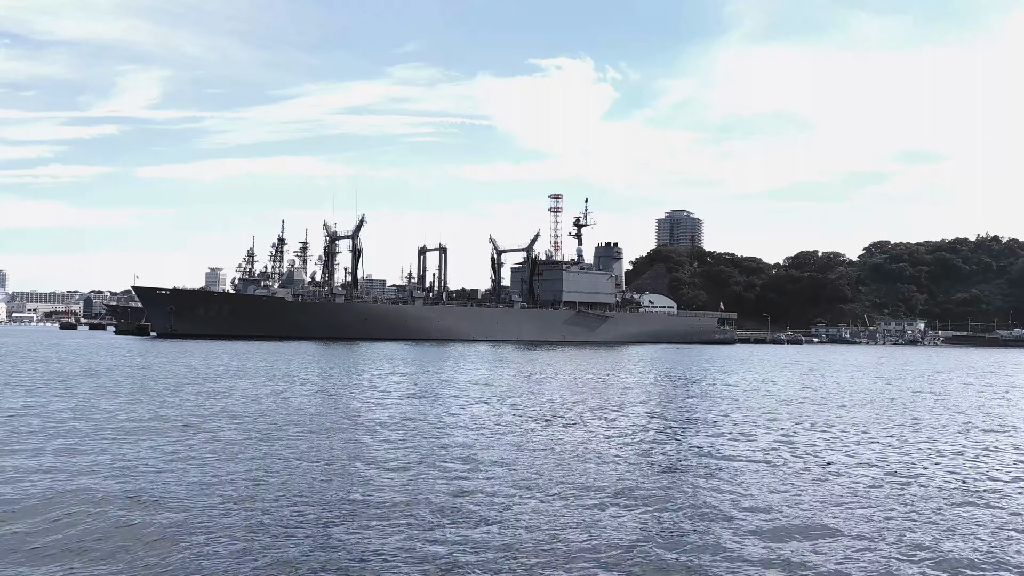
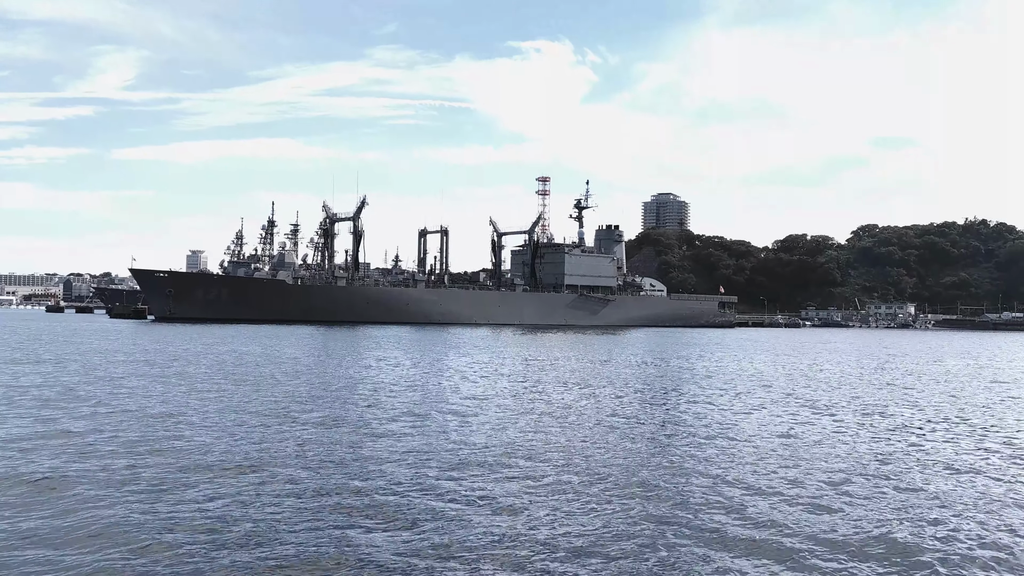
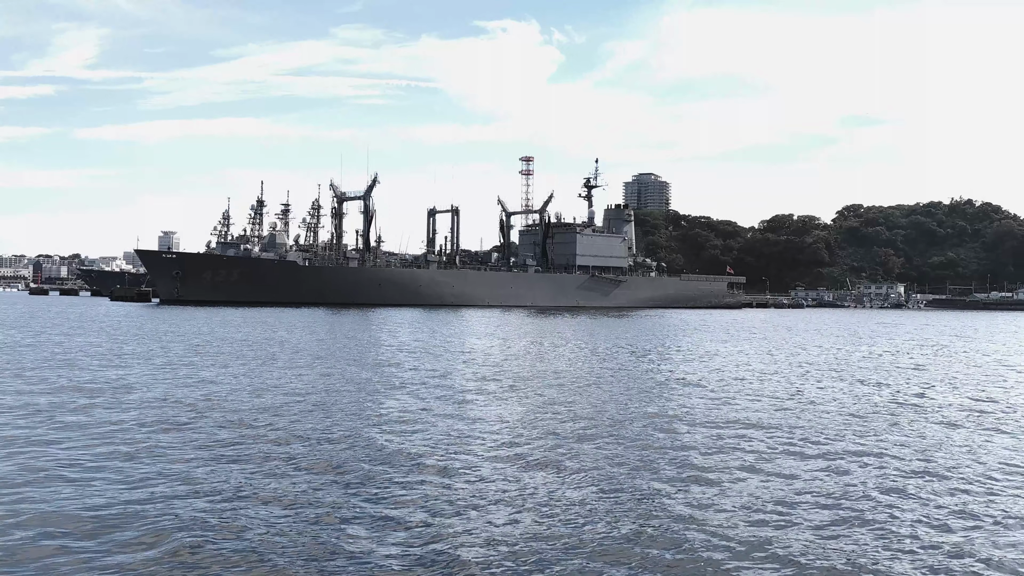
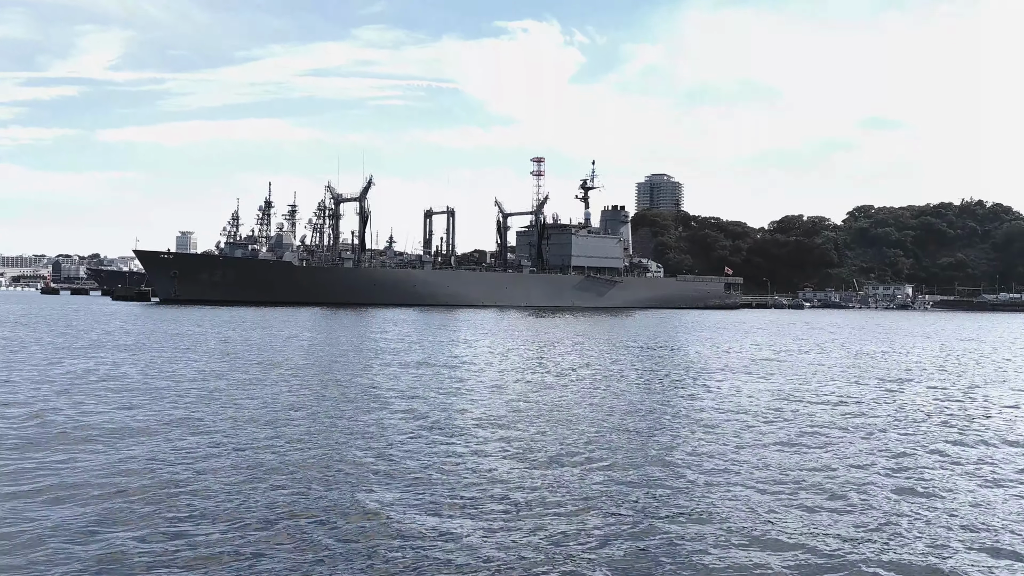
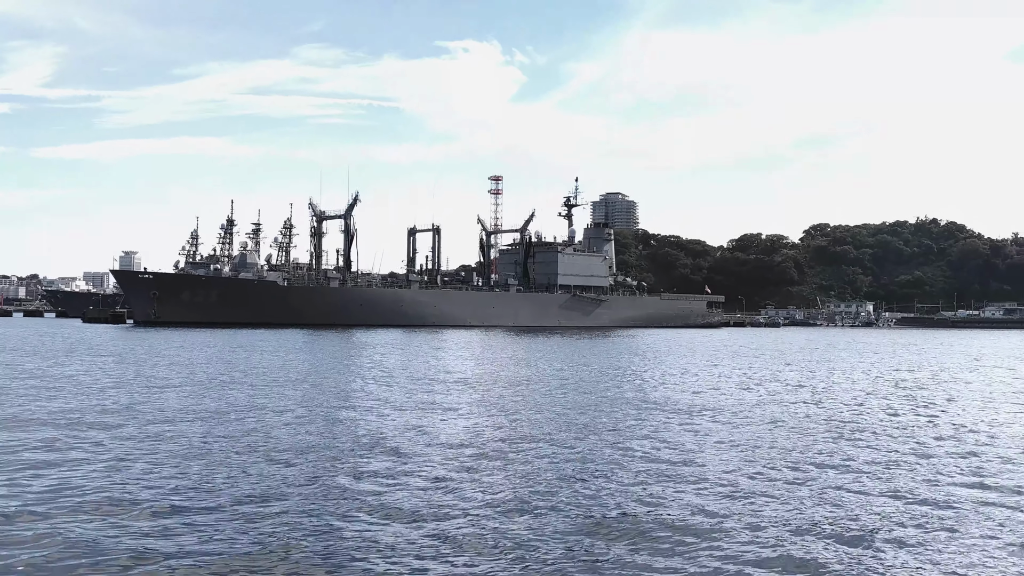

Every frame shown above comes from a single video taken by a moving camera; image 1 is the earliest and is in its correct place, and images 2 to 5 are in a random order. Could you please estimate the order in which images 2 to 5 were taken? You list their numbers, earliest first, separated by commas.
2, 4, 3, 5
